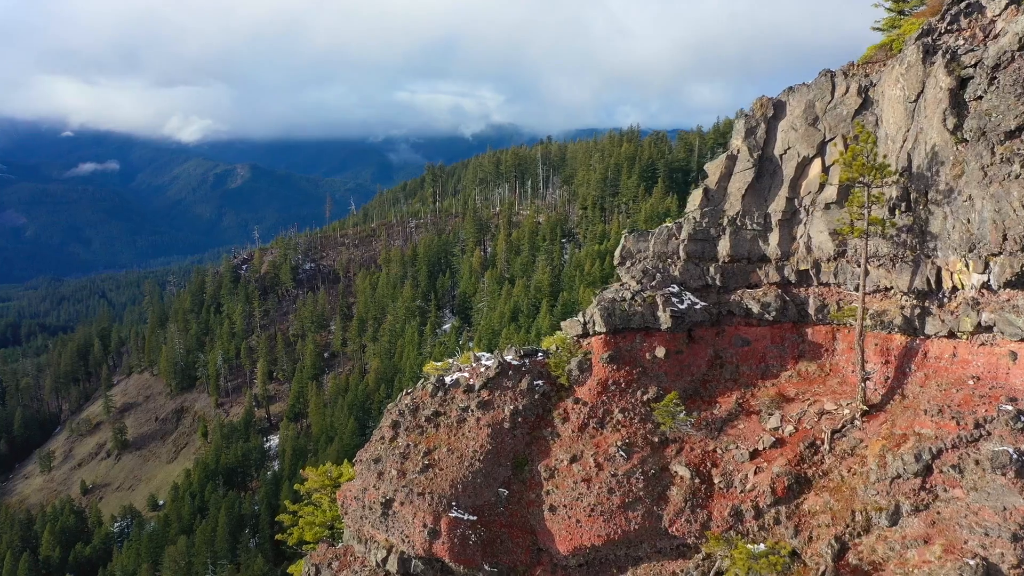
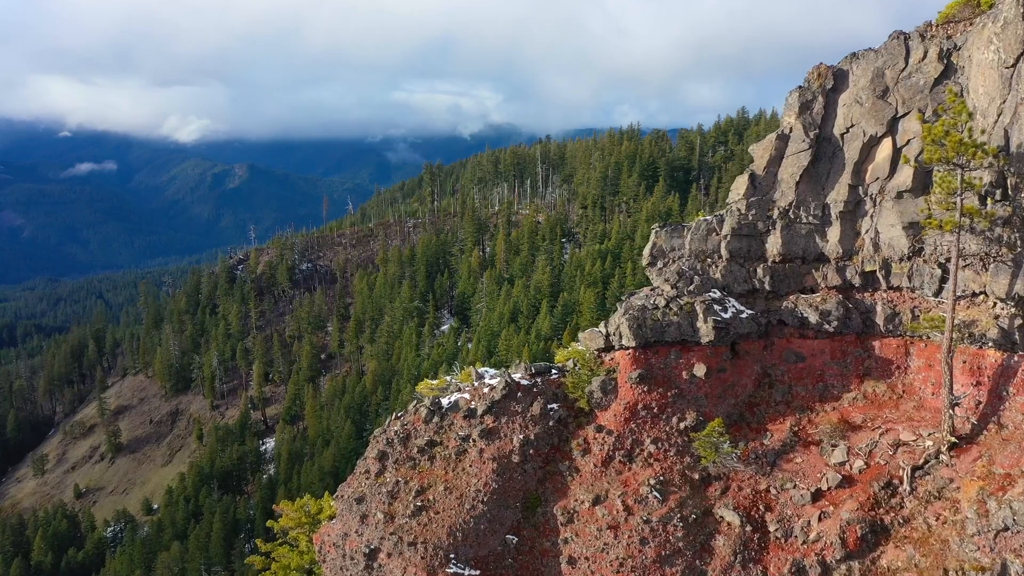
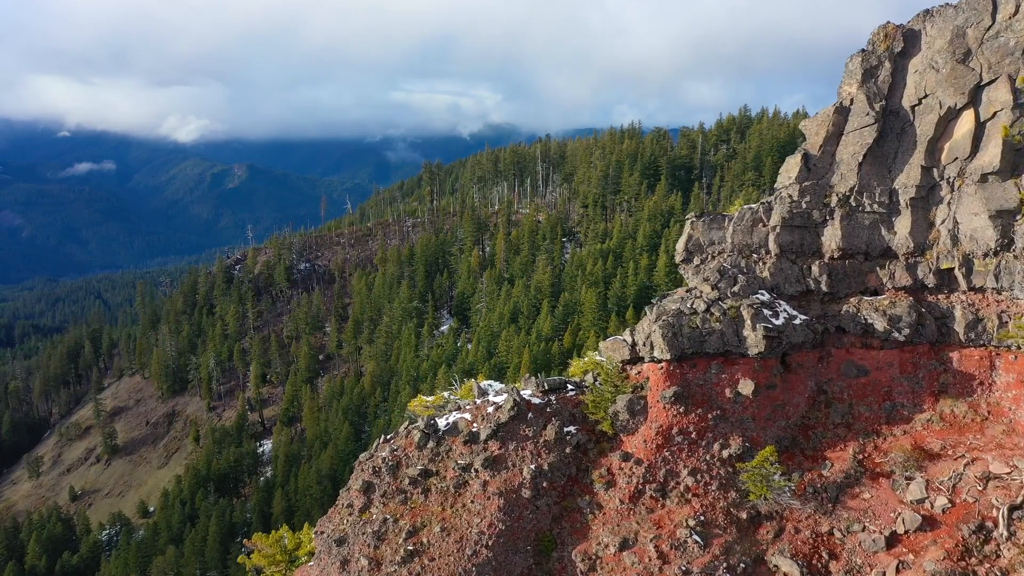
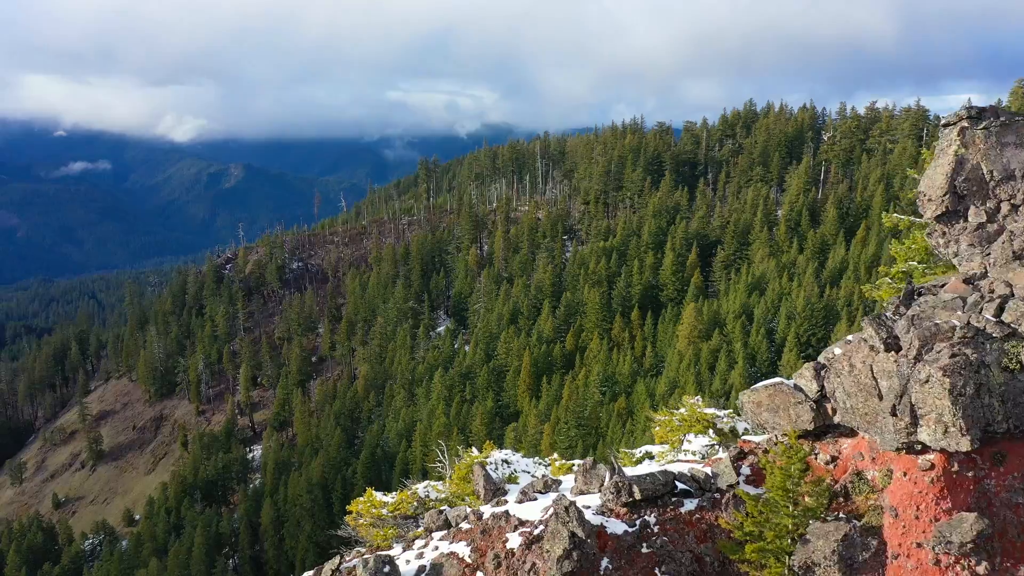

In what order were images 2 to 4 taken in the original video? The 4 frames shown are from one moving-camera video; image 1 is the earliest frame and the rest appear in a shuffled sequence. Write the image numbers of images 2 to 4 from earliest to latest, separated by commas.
2, 3, 4
